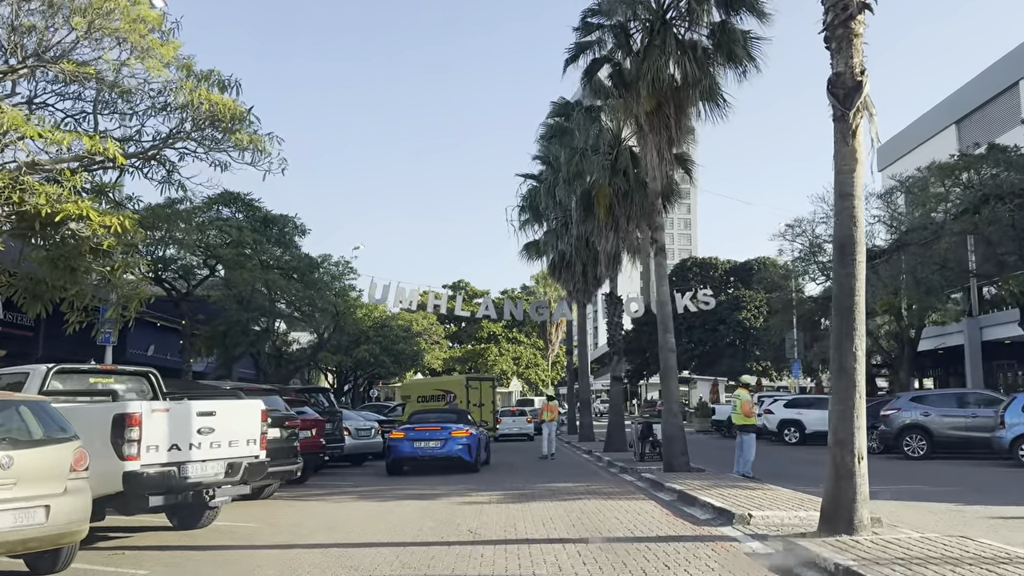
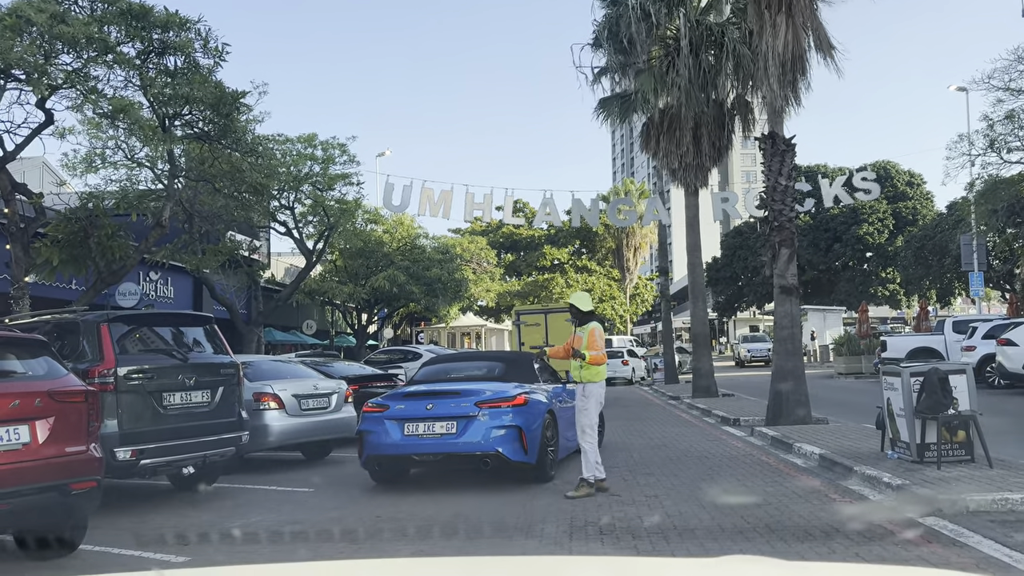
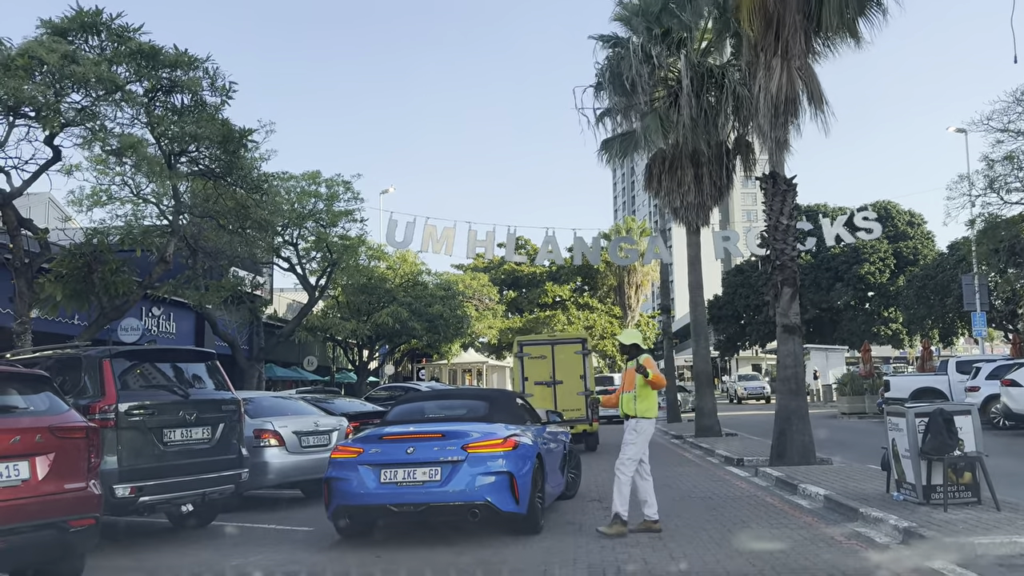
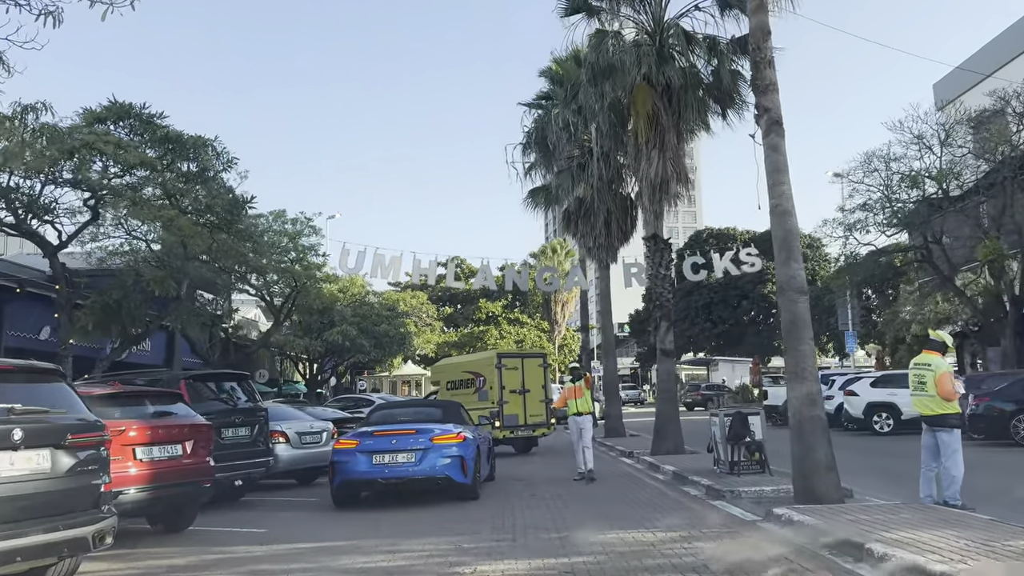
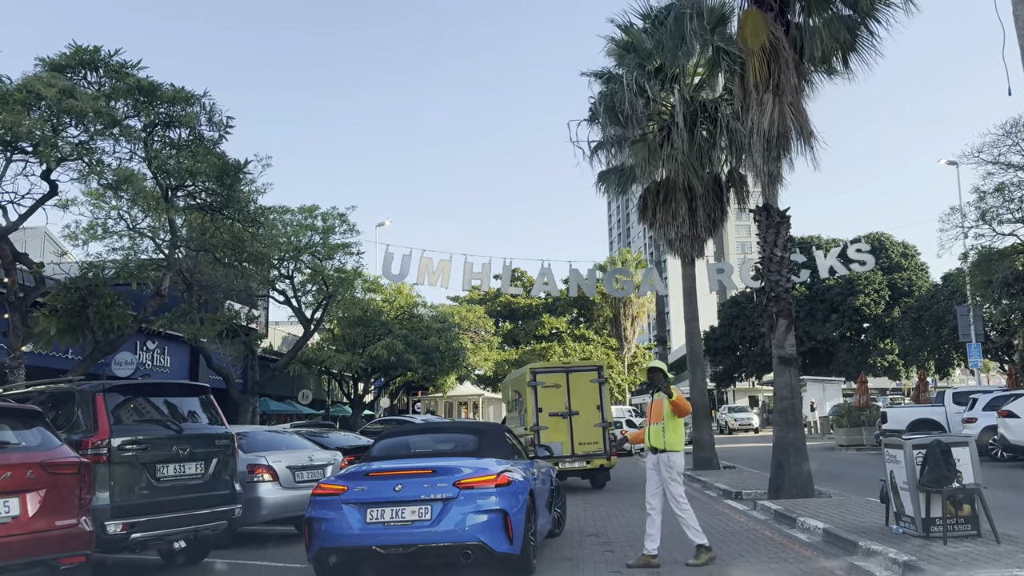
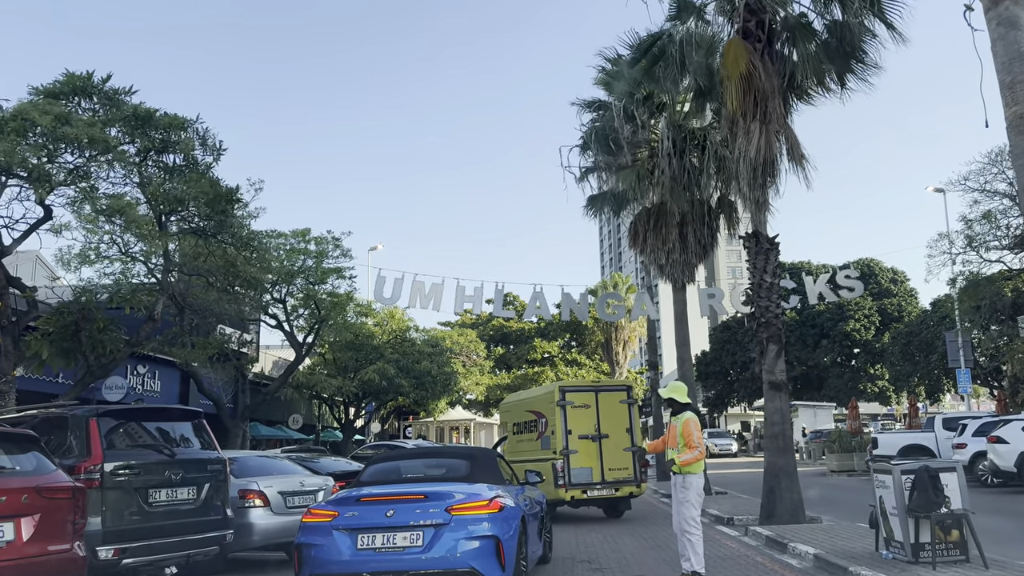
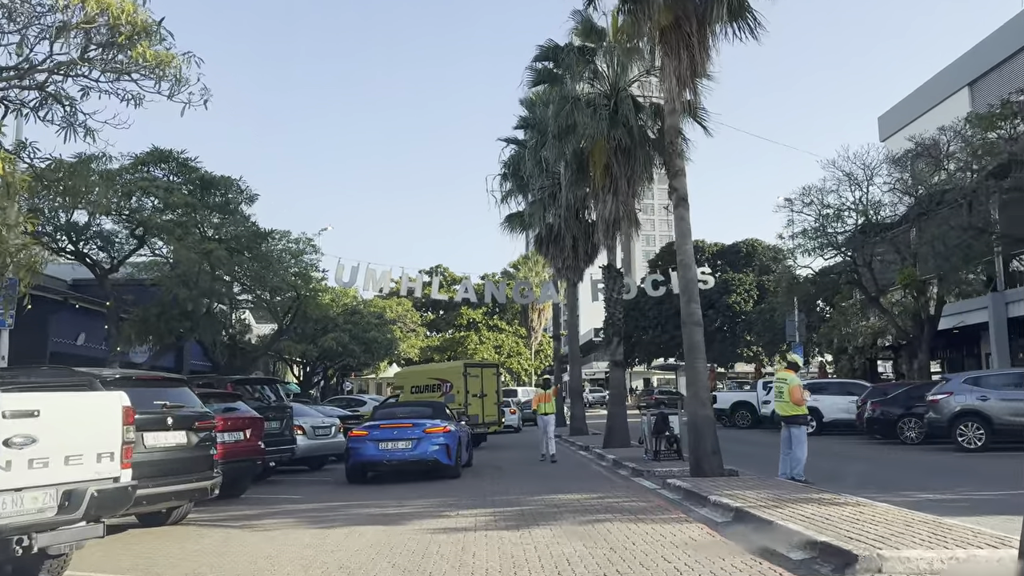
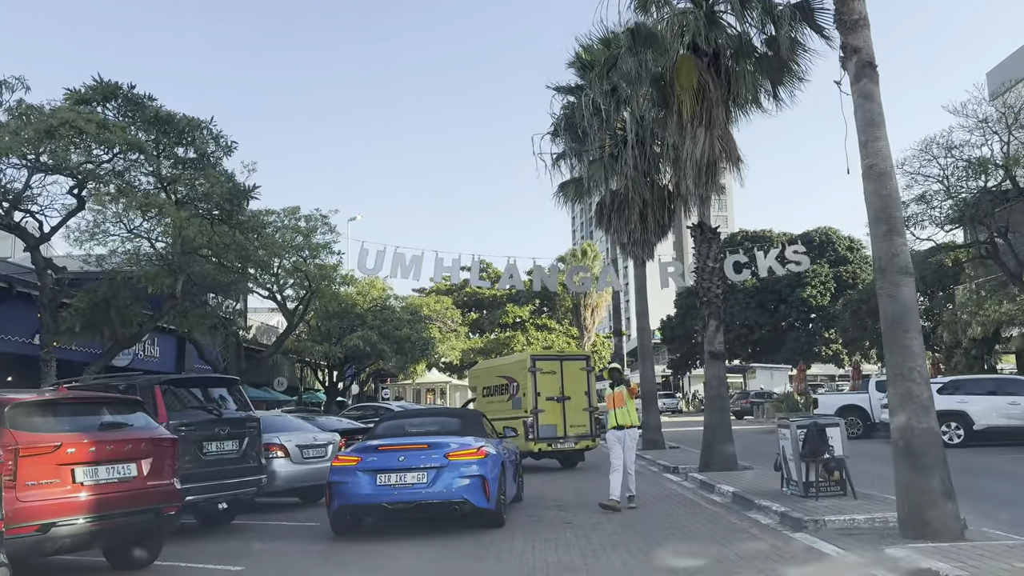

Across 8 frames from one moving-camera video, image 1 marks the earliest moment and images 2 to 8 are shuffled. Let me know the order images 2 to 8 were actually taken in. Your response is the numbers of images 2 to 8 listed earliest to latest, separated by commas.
7, 4, 8, 6, 5, 3, 2
